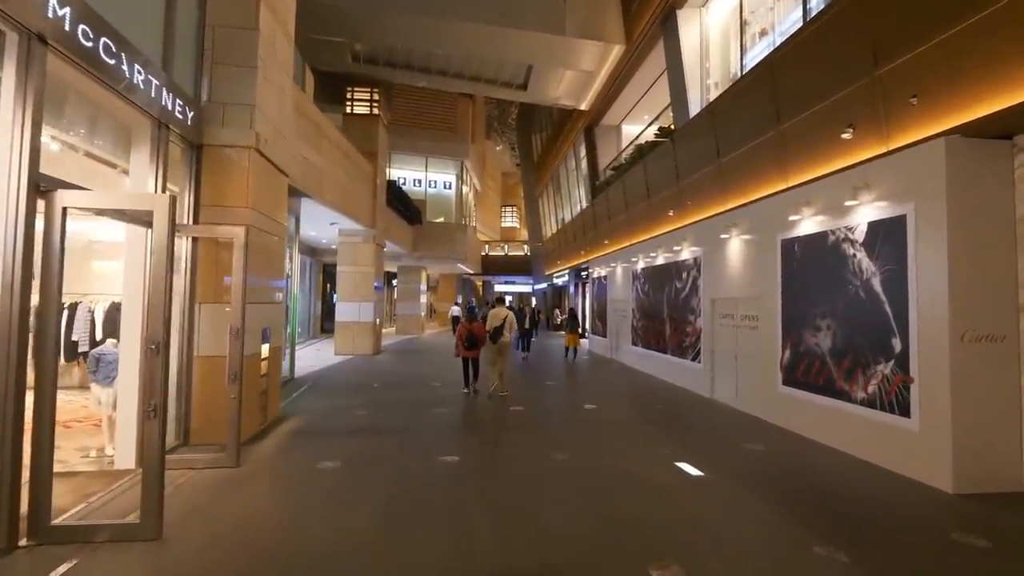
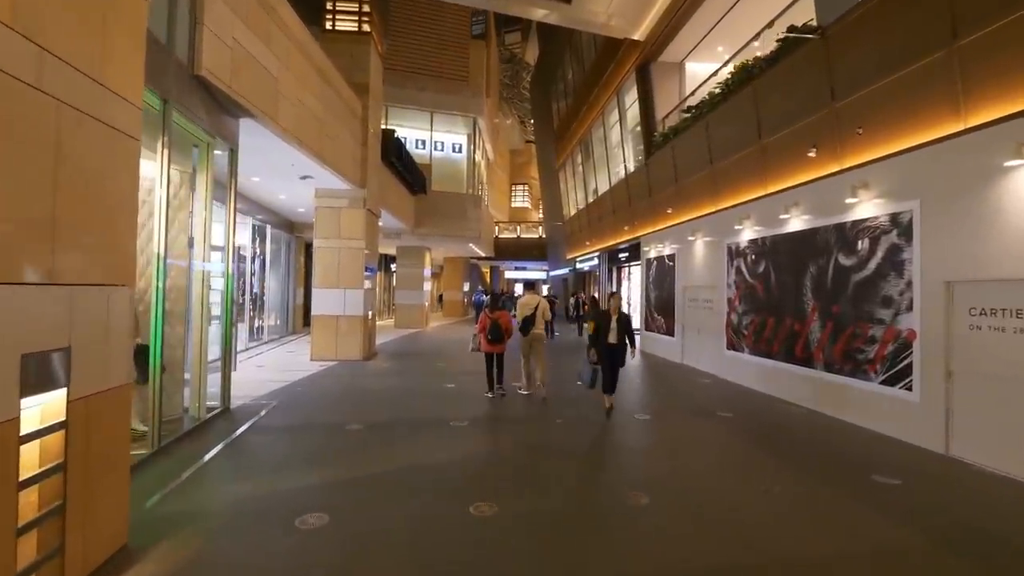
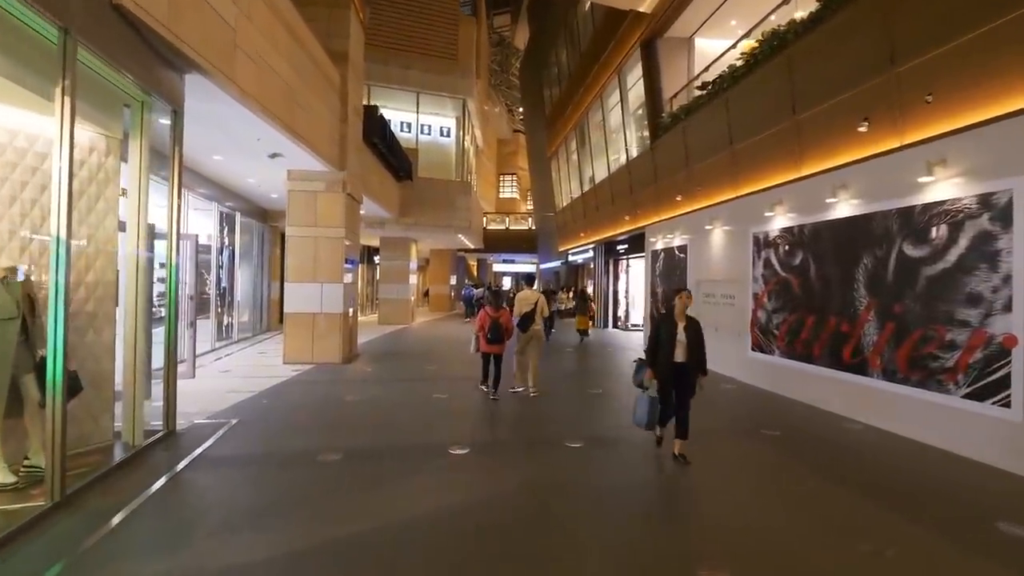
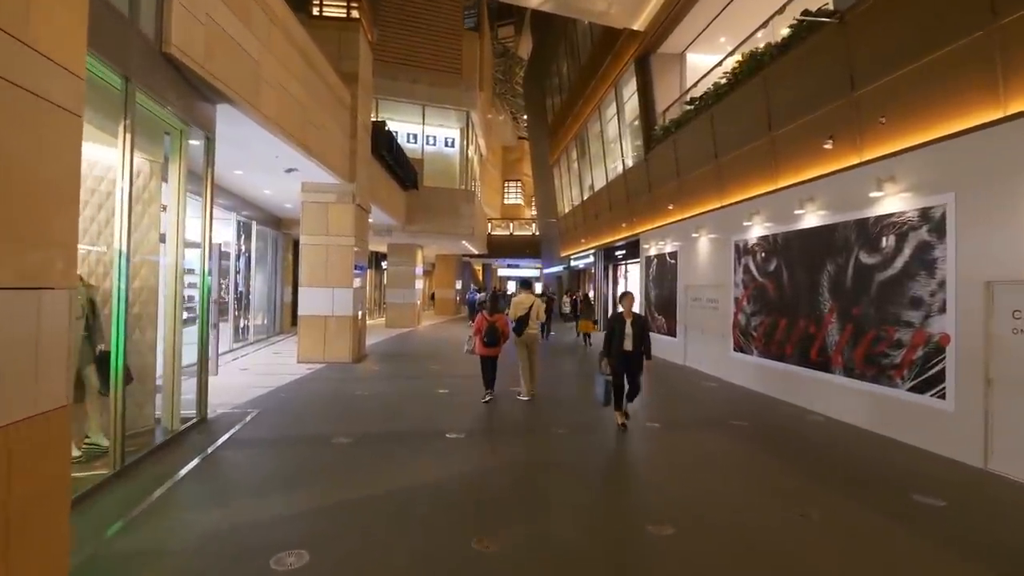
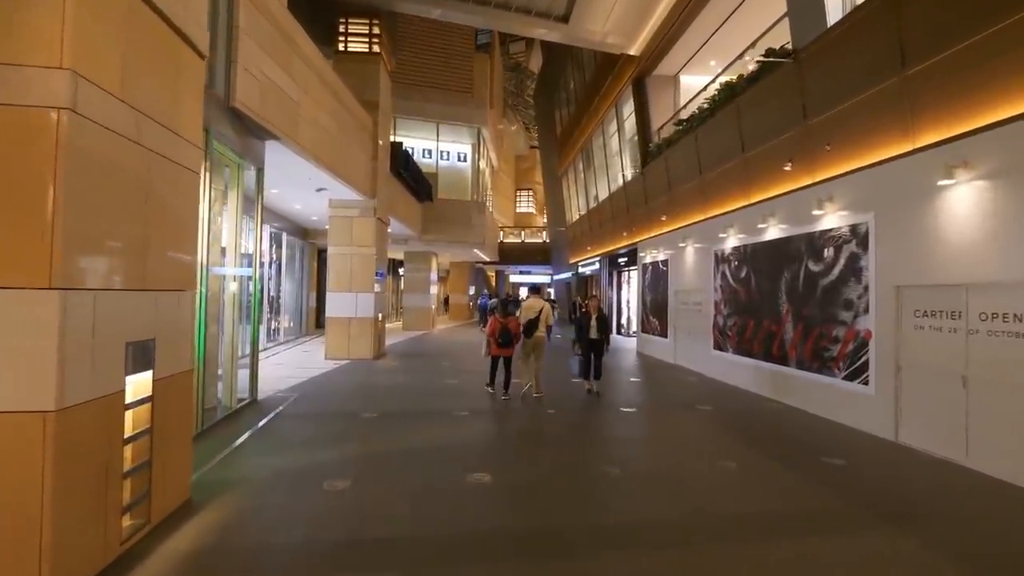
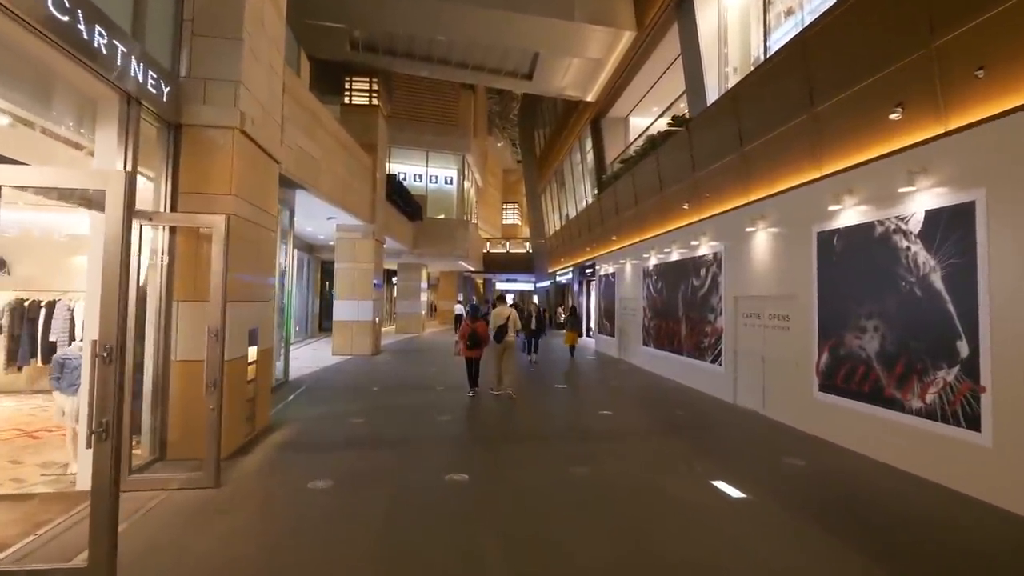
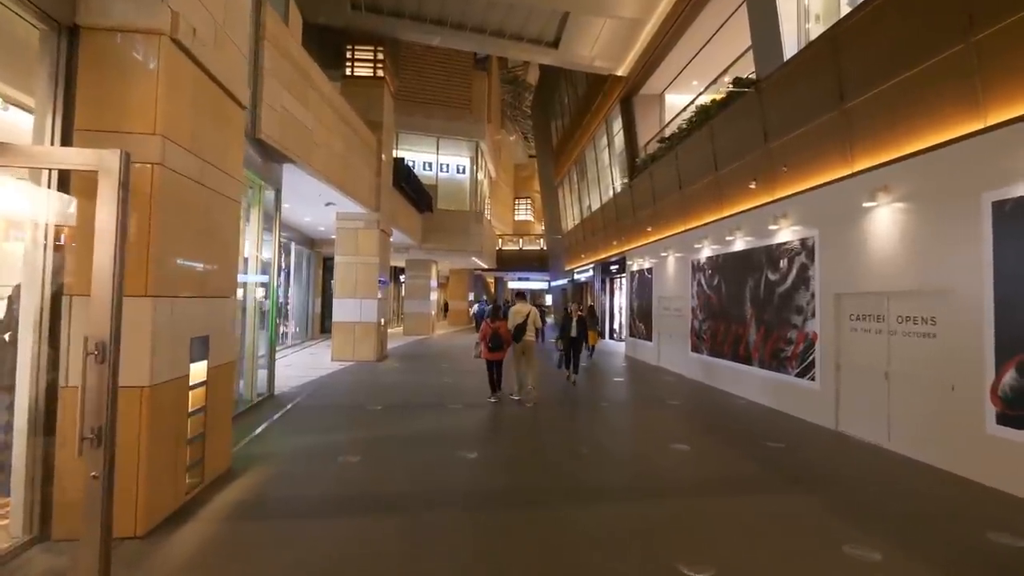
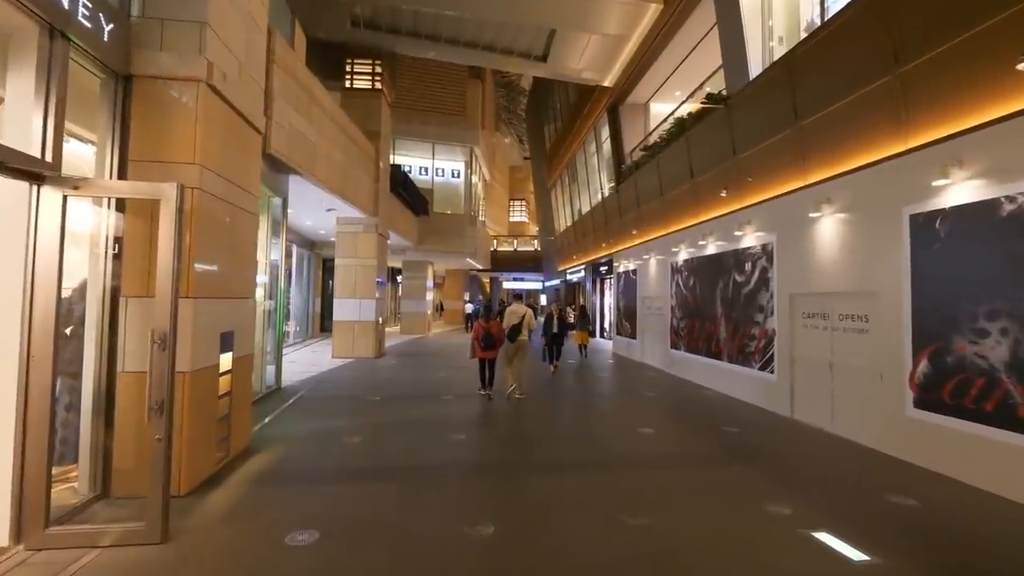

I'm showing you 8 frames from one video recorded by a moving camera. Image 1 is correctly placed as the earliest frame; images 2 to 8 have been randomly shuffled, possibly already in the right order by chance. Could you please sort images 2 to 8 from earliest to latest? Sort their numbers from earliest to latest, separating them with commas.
6, 8, 7, 5, 2, 4, 3
